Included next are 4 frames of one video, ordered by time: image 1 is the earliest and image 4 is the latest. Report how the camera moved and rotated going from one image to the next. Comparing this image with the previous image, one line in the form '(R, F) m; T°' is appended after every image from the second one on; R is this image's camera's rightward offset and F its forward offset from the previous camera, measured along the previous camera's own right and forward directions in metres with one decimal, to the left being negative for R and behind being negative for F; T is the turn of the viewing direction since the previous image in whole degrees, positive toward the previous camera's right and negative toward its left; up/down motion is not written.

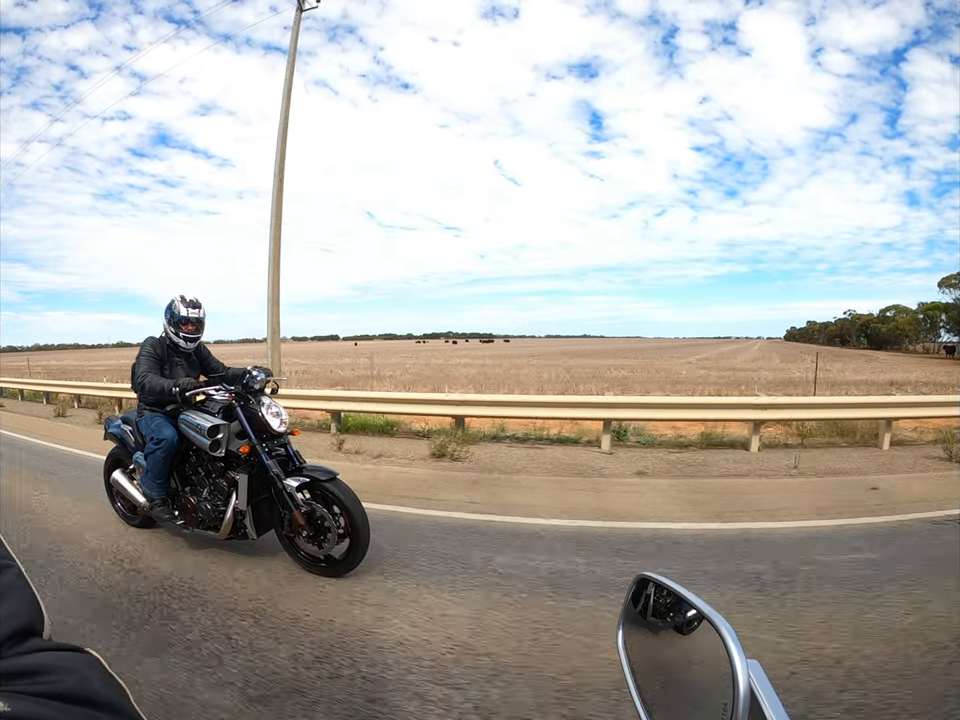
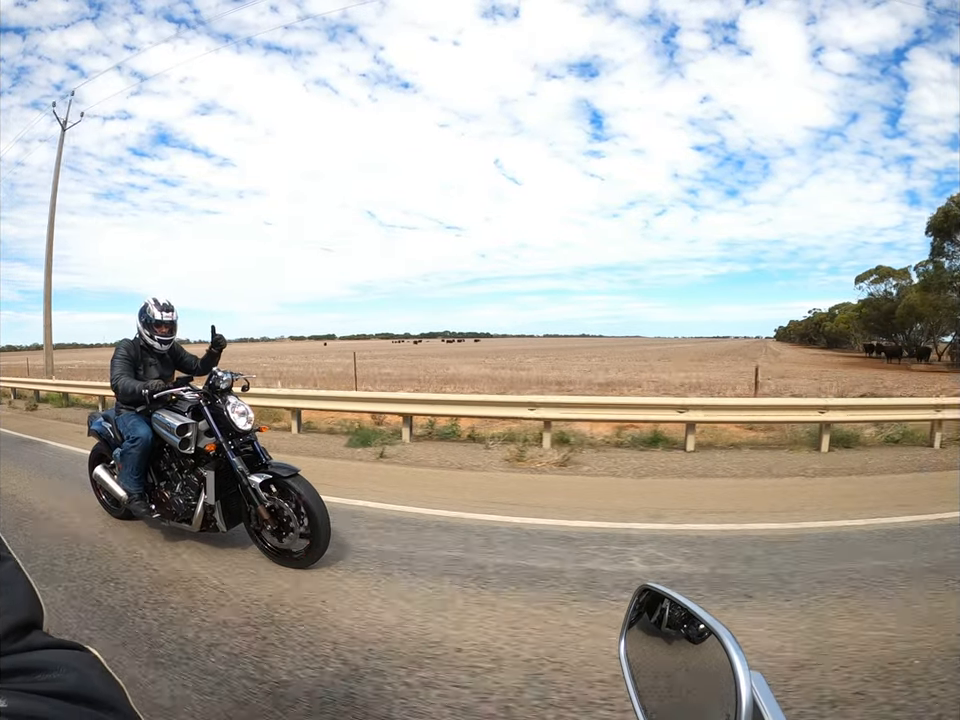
(-0.9, -0.4) m; 0°
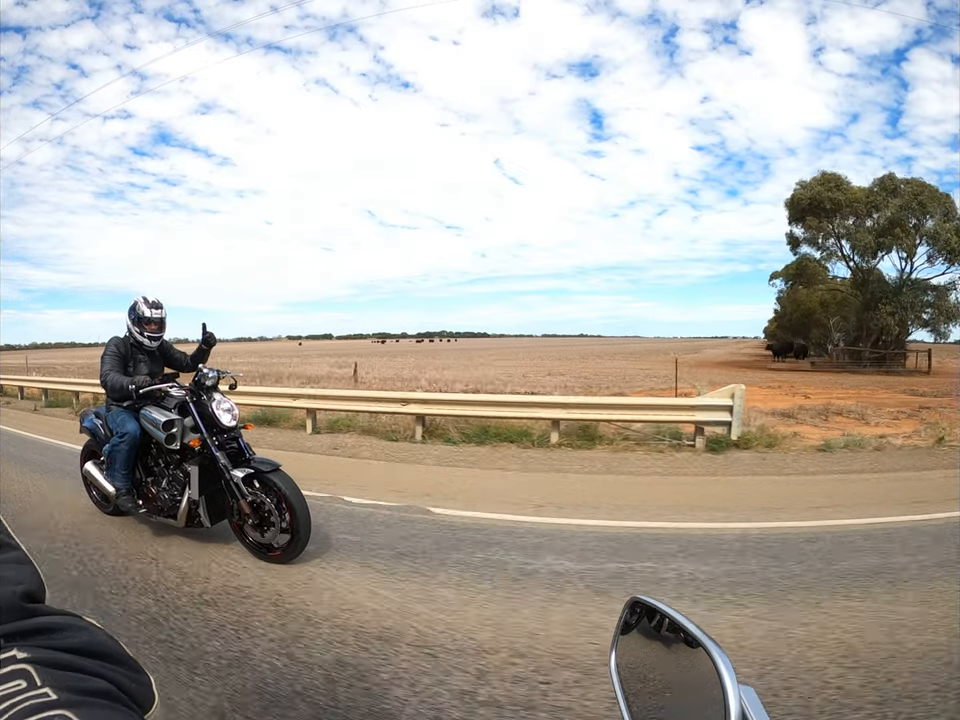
(+0.8, +0.2) m; 0°
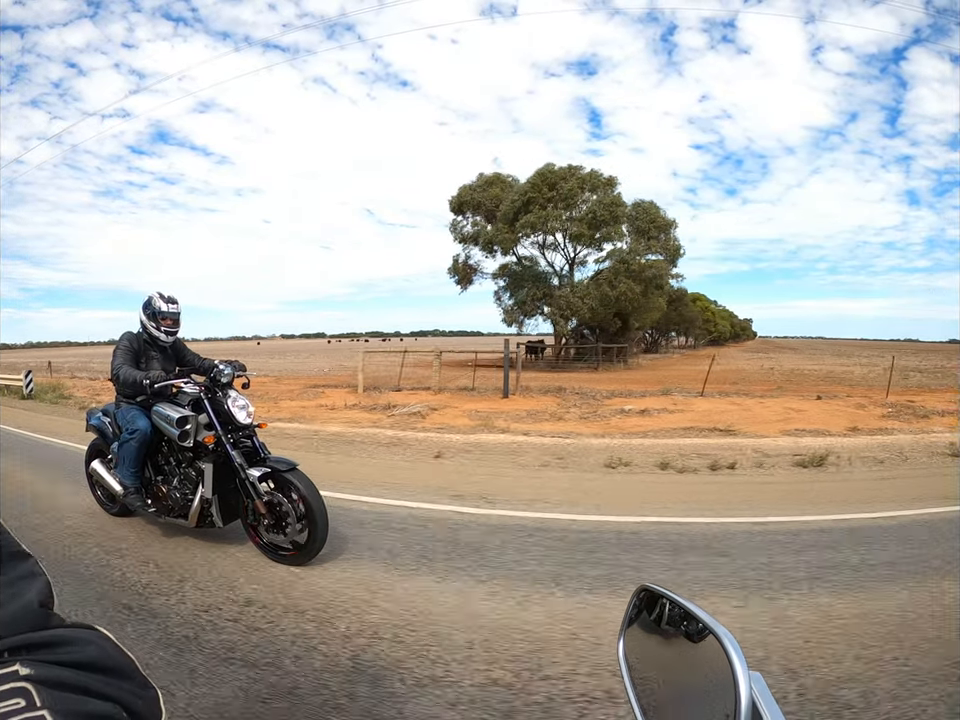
(-0.1, 0.0) m; 0°
